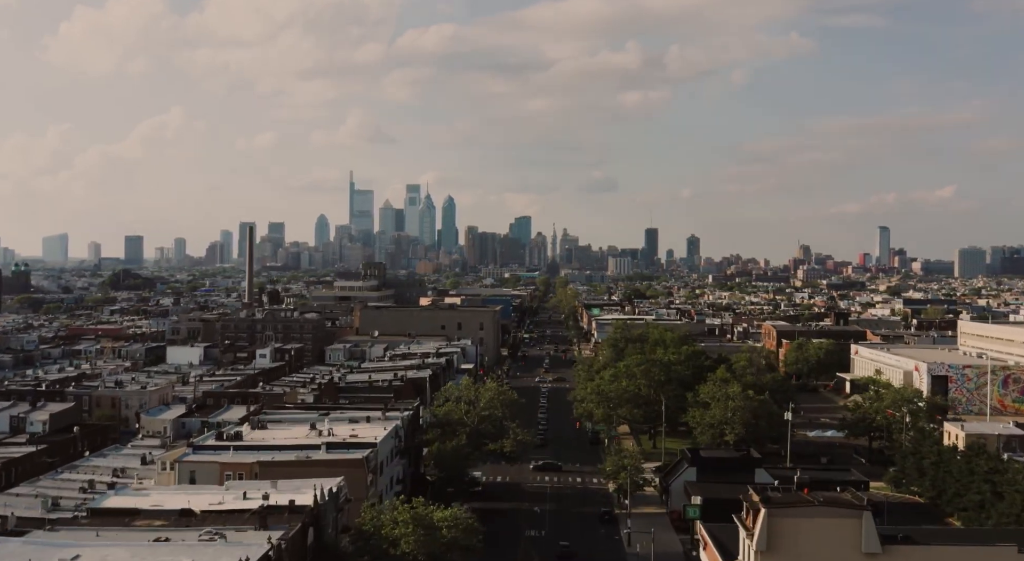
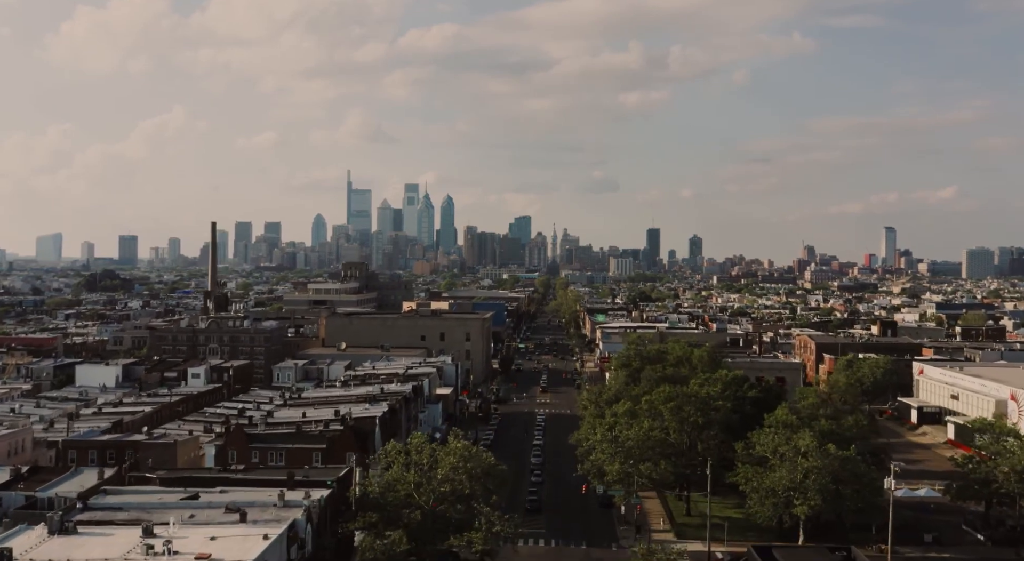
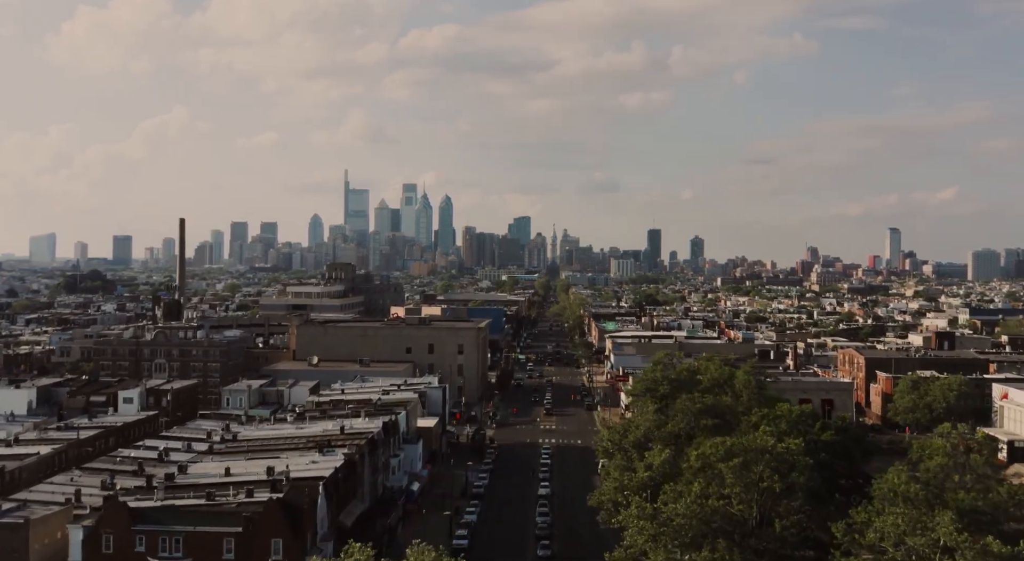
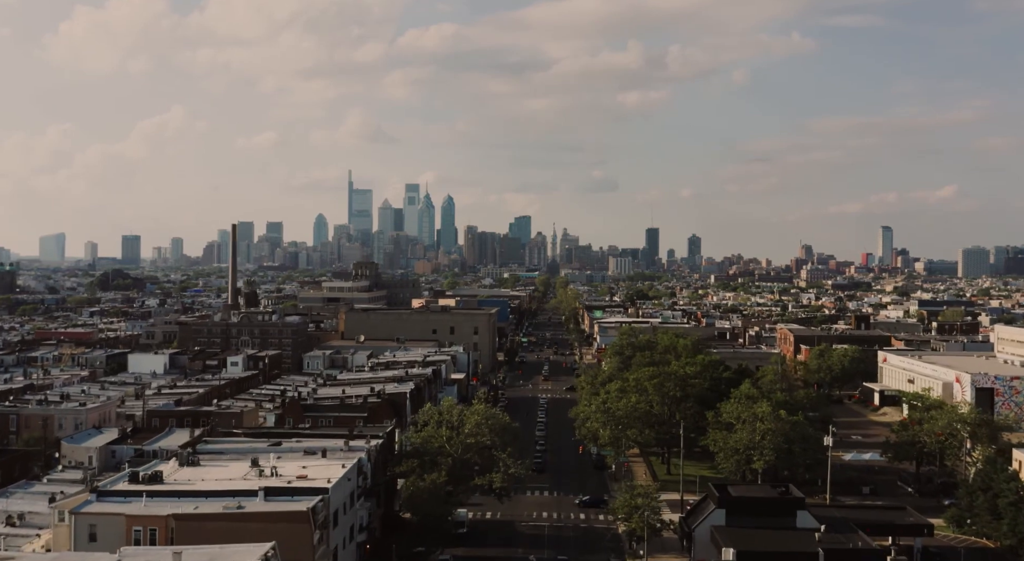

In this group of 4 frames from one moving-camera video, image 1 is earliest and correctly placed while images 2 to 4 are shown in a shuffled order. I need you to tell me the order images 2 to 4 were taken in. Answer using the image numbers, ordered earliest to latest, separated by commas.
4, 2, 3
